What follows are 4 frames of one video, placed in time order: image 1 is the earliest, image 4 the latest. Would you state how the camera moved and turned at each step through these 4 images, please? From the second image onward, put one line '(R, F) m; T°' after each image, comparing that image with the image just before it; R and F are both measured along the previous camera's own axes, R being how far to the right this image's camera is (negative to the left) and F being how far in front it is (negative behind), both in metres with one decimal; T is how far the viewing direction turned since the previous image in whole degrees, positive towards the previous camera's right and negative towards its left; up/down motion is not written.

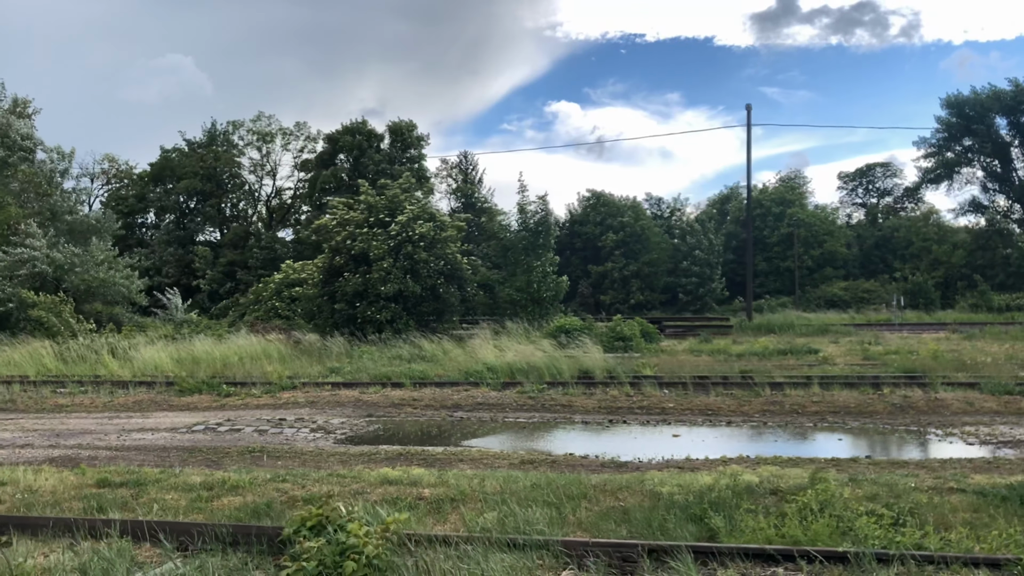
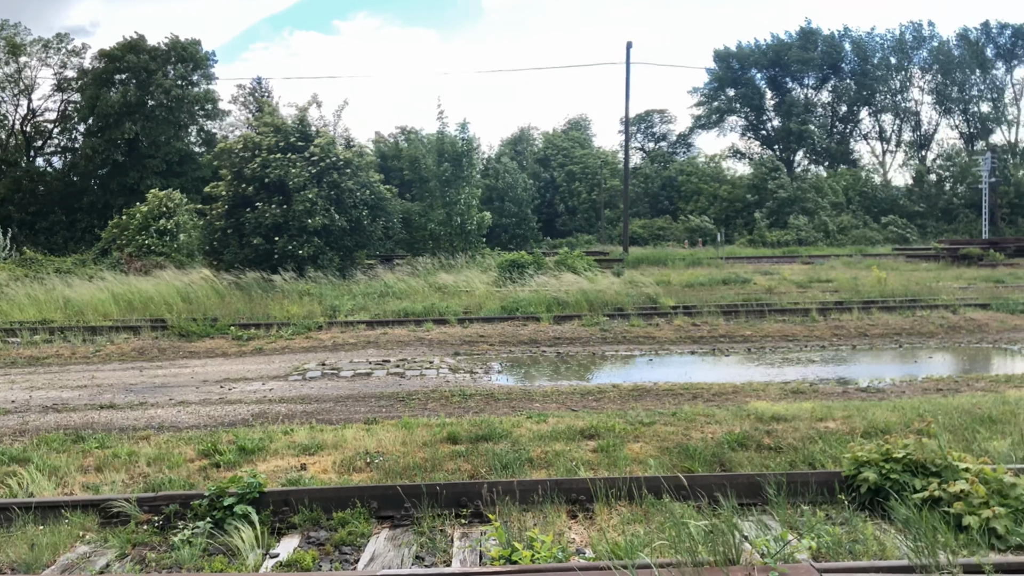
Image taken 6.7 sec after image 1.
(-4.4, +1.3) m; +16°
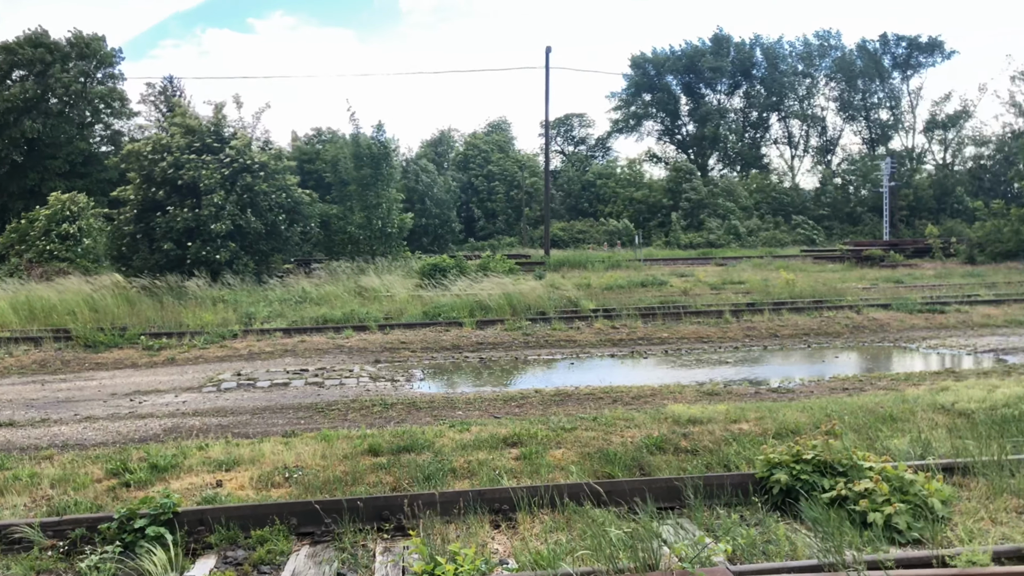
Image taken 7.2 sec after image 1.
(0.0, 0.0) m; +5°
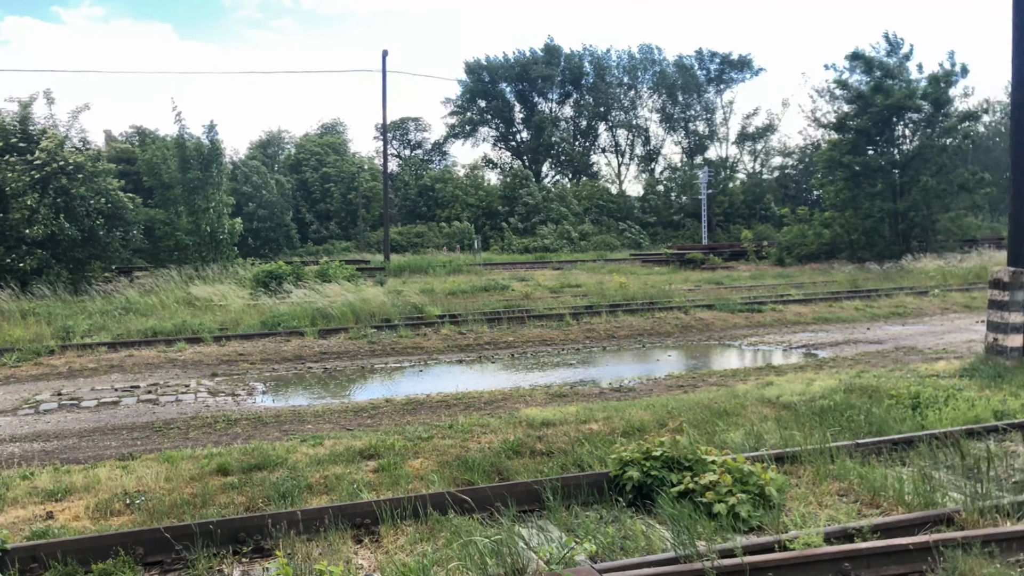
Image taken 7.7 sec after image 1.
(-0.1, 0.0) m; +11°
